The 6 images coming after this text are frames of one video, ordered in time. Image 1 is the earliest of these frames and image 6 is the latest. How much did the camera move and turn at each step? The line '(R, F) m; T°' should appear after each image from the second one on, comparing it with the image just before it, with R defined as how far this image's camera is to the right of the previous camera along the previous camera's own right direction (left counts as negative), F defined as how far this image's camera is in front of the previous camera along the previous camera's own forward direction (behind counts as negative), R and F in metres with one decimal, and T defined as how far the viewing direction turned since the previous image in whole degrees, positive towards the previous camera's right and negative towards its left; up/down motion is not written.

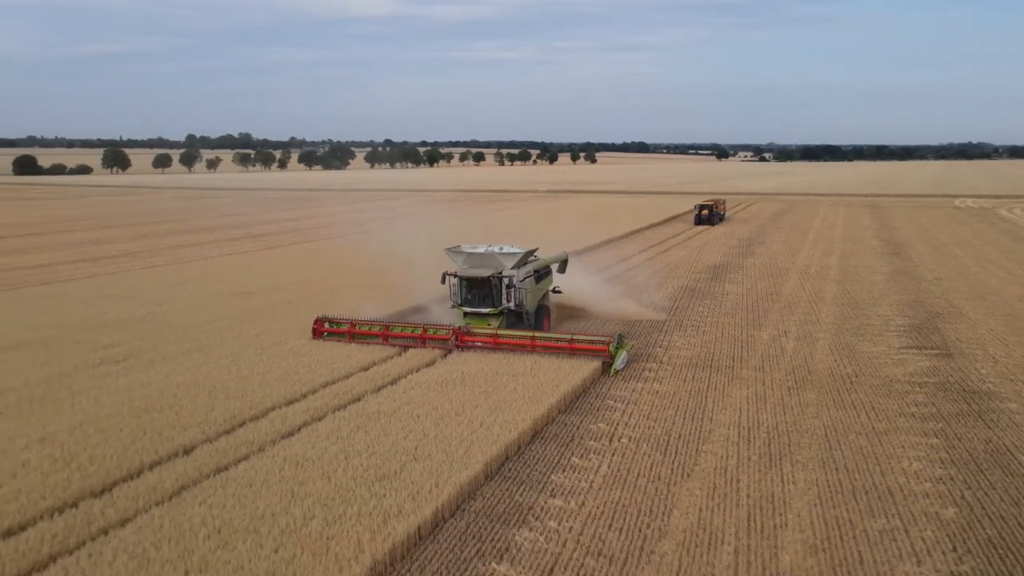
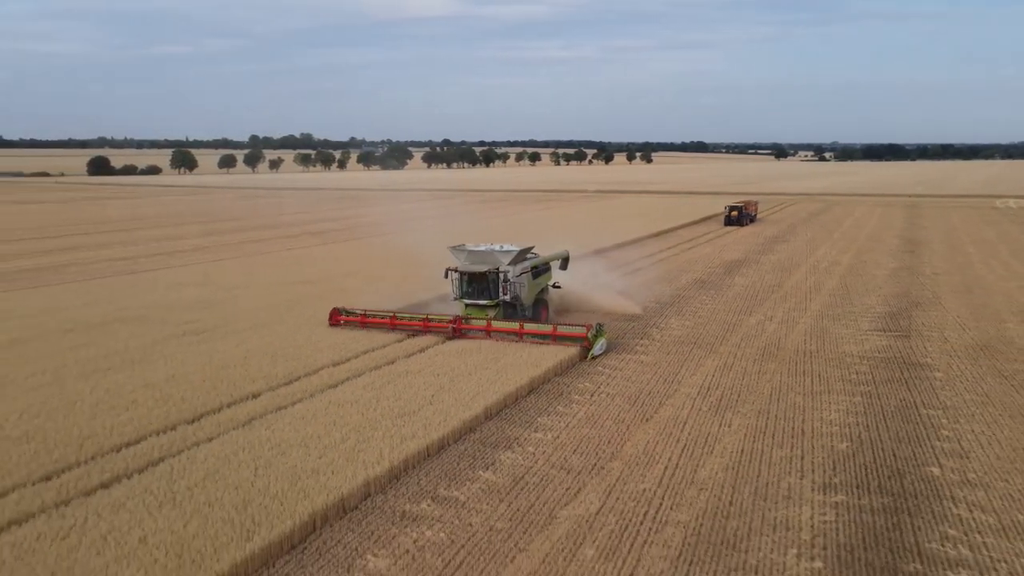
(+0.7, -2.3) m; -3°
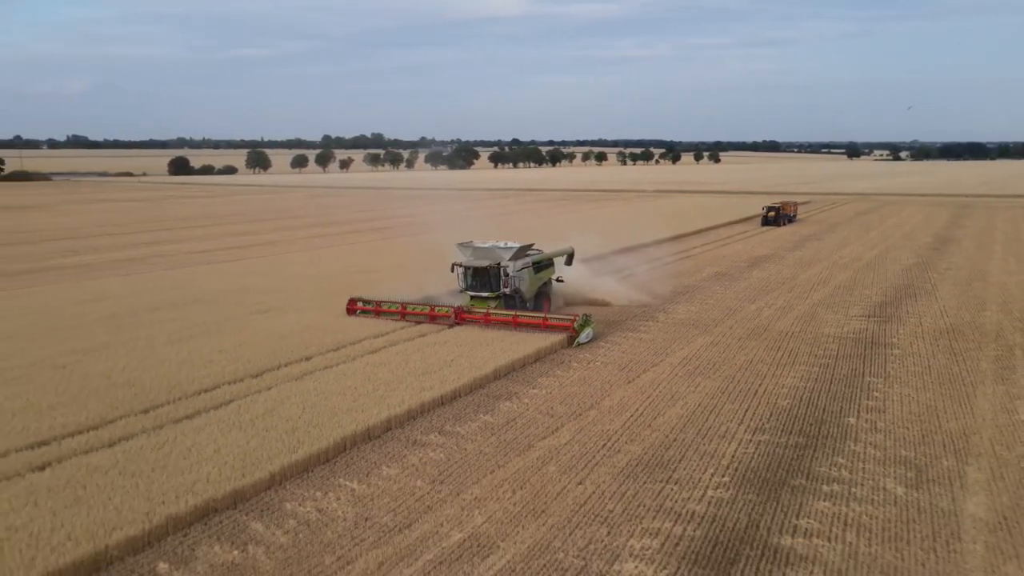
(+0.8, -2.2) m; -4°
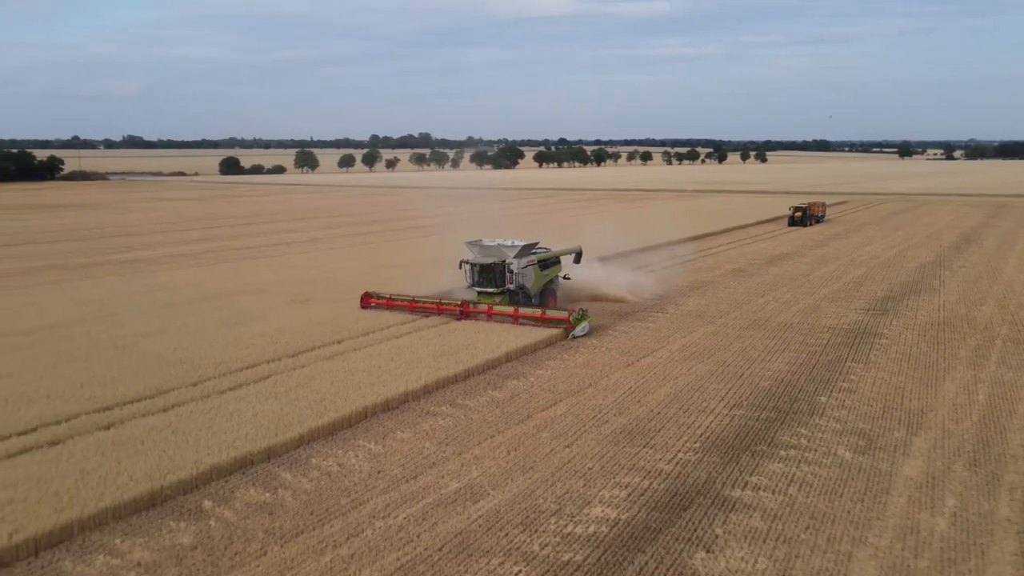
(+0.5, -1.3) m; -3°
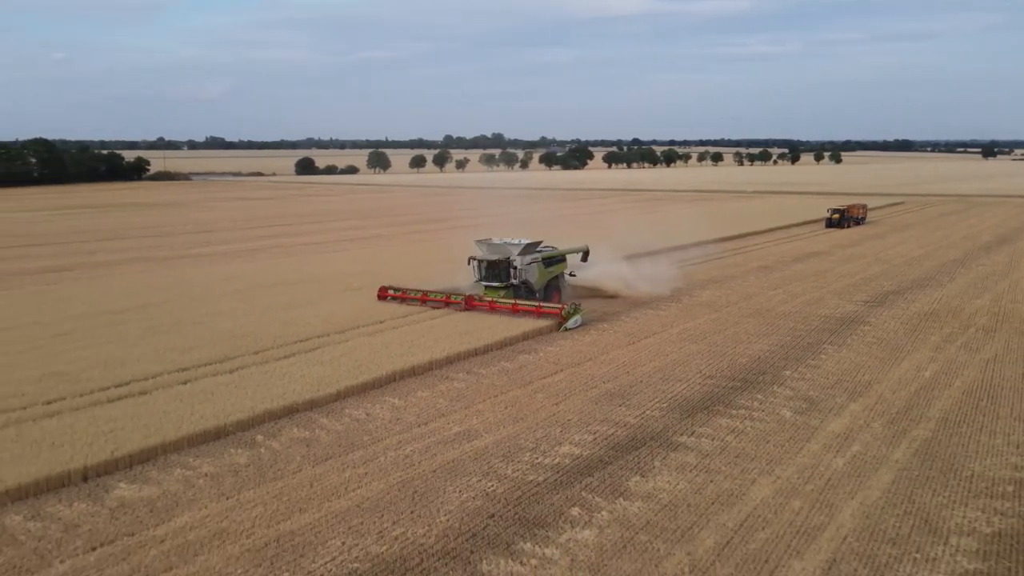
(+0.9, -2.1) m; -4°
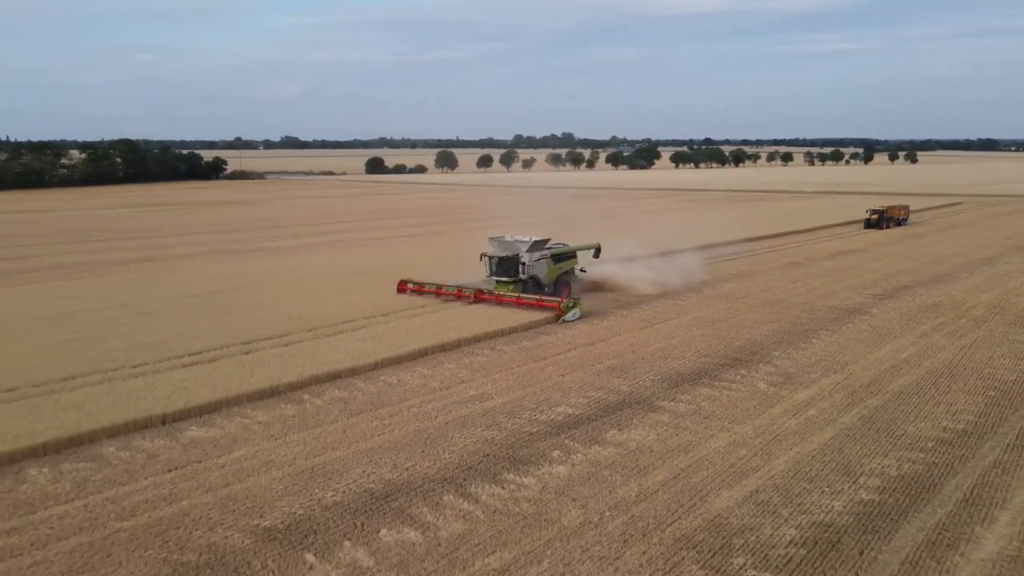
(+0.8, -1.9) m; -4°
